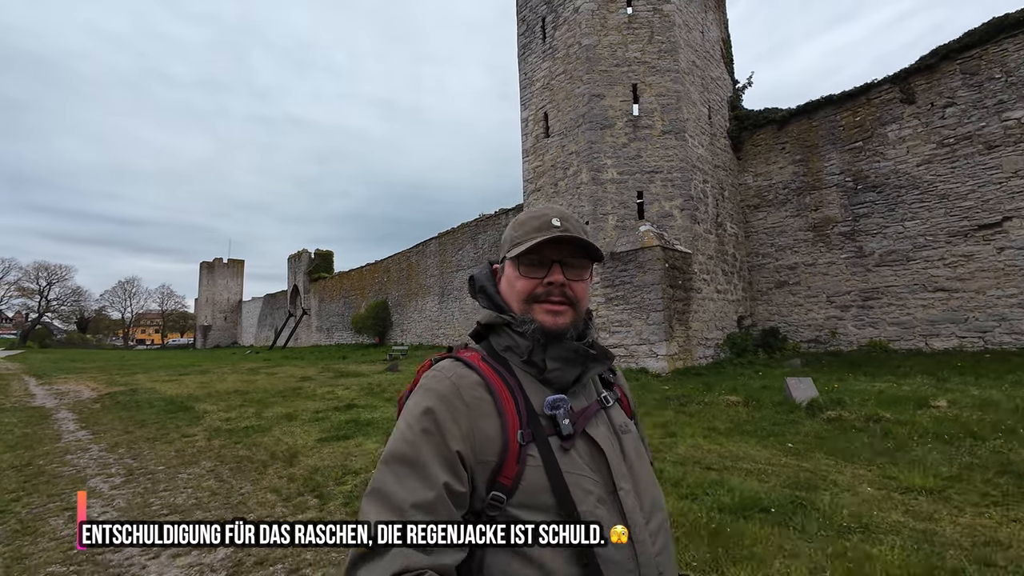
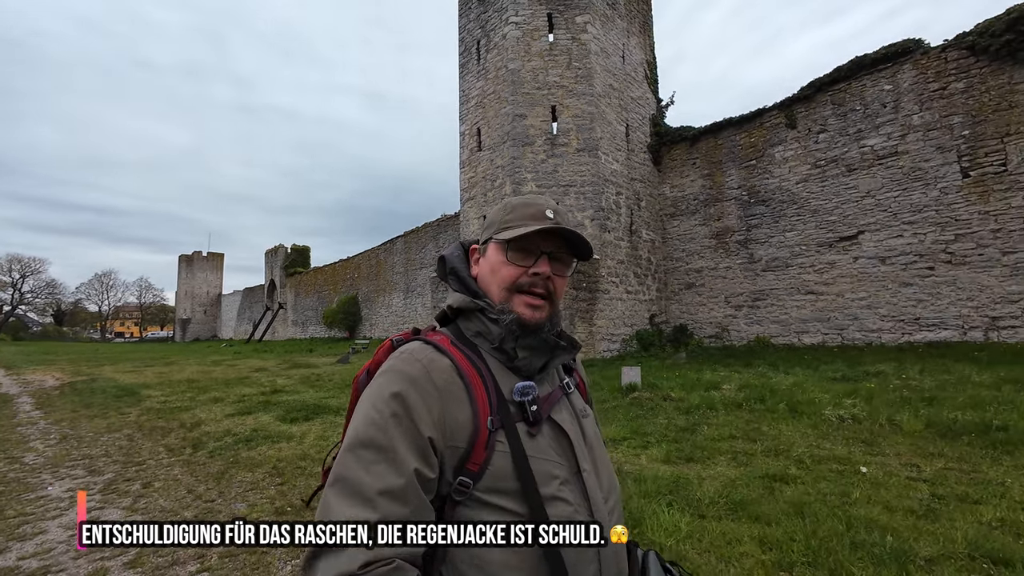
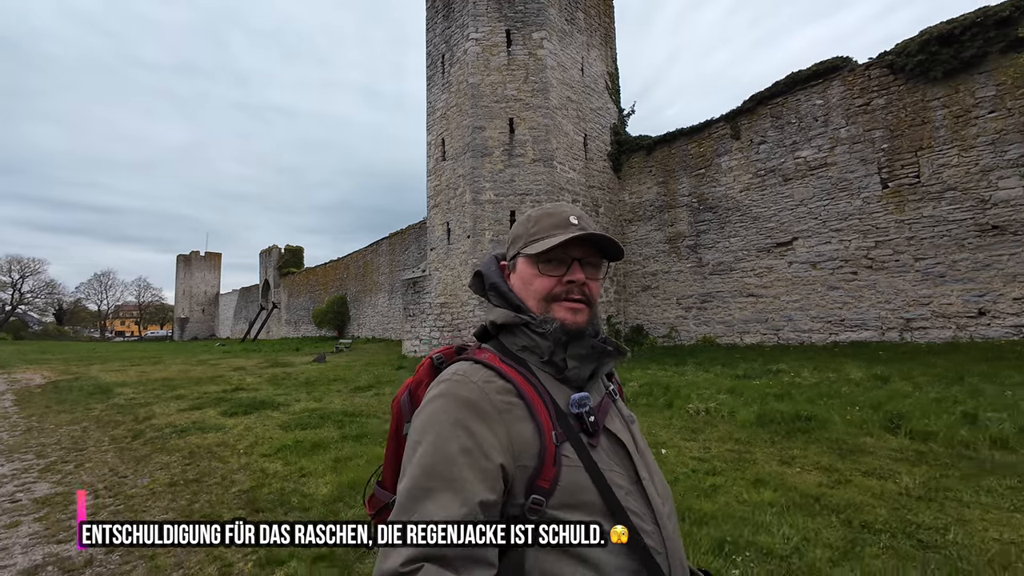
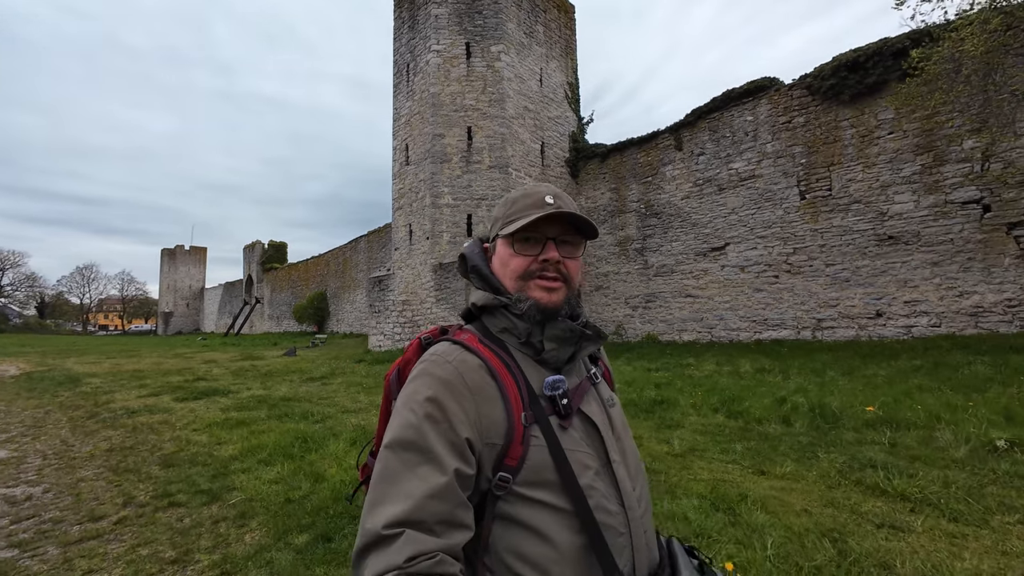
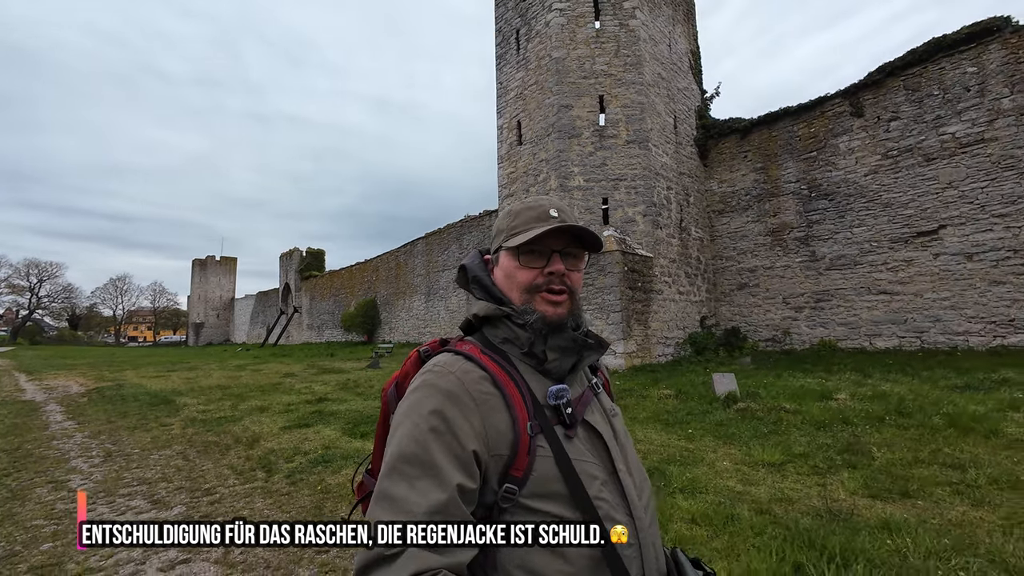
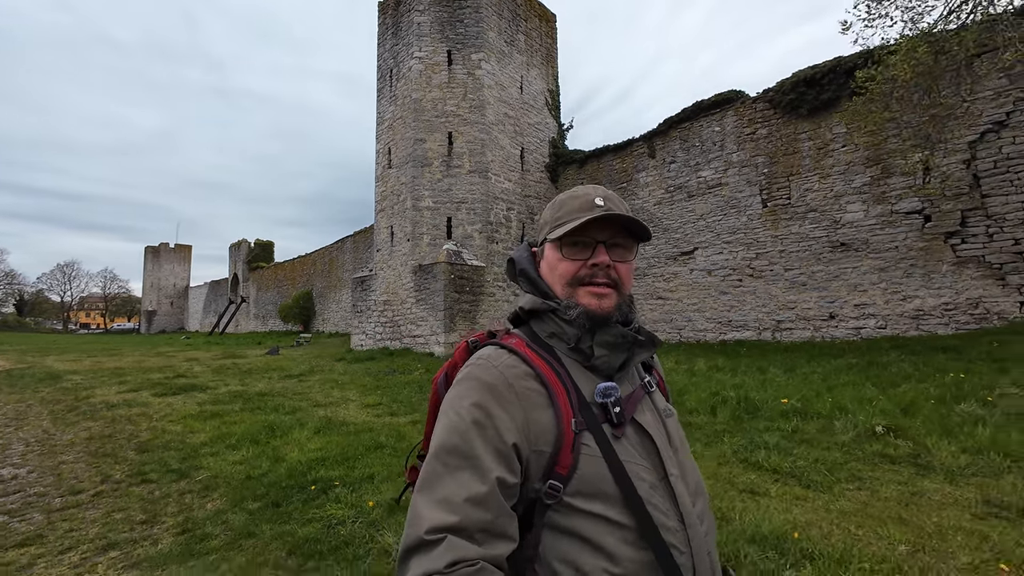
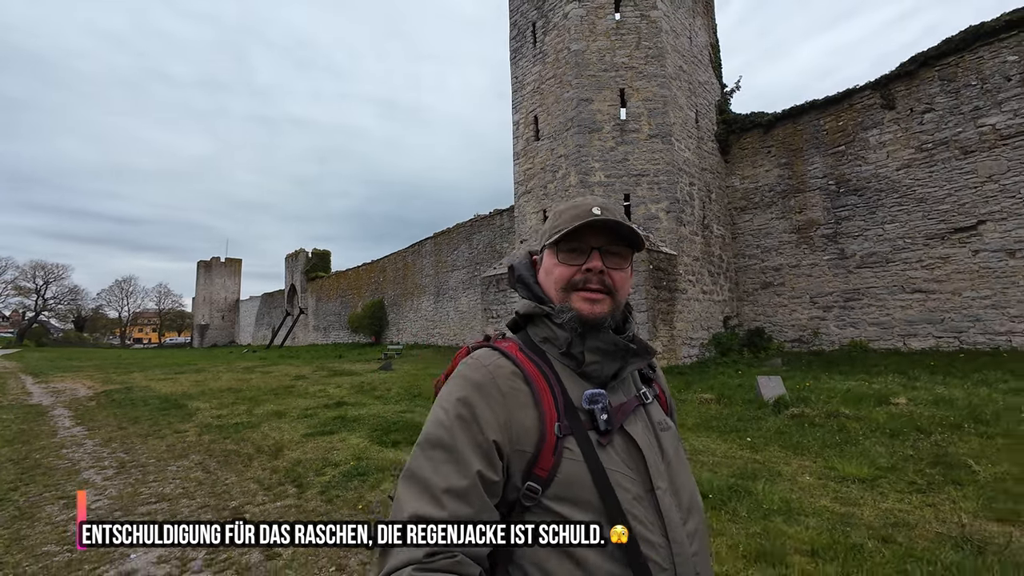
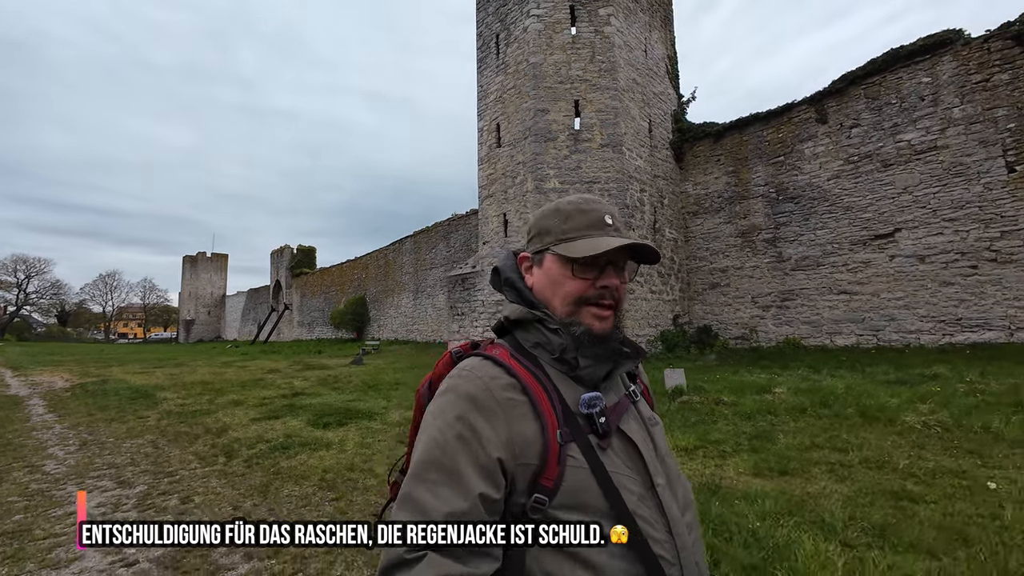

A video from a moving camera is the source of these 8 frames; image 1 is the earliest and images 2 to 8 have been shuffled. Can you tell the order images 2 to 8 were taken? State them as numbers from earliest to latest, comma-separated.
7, 5, 8, 2, 3, 4, 6
